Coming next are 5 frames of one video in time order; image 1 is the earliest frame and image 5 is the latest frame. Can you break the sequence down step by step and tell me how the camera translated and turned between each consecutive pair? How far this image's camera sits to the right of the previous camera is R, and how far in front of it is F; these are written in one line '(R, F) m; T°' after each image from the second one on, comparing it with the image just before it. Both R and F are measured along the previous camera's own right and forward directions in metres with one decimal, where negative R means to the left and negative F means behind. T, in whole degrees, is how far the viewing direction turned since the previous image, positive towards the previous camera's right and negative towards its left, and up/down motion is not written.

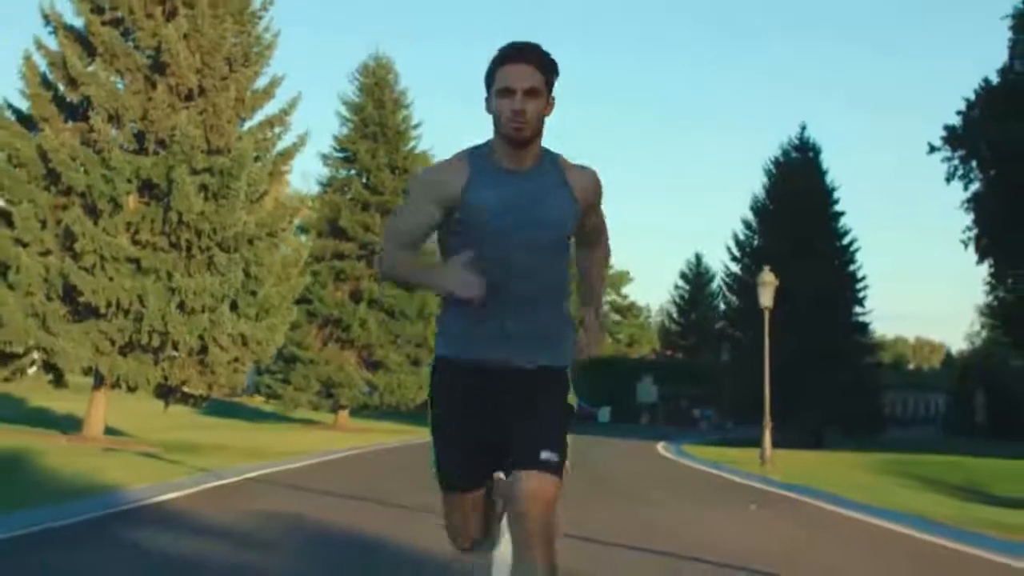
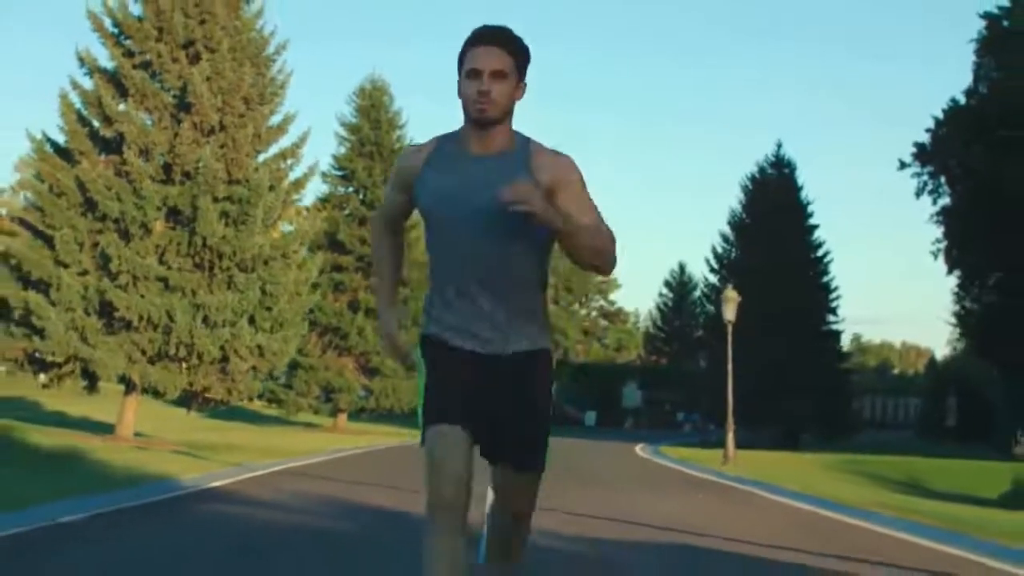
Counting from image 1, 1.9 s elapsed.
(0.0, -2.8) m; 0°
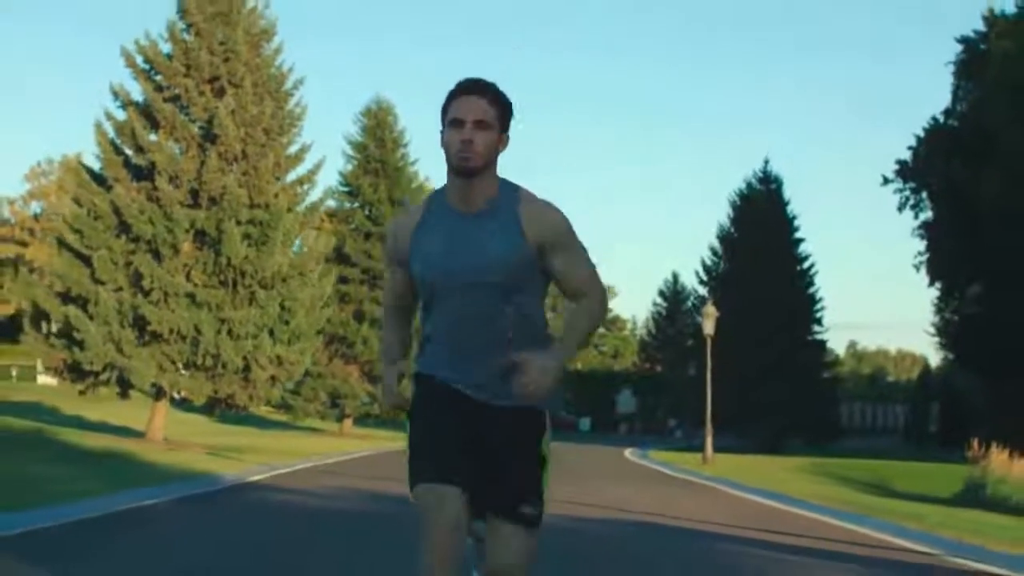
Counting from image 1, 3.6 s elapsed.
(0.0, -2.5) m; 0°
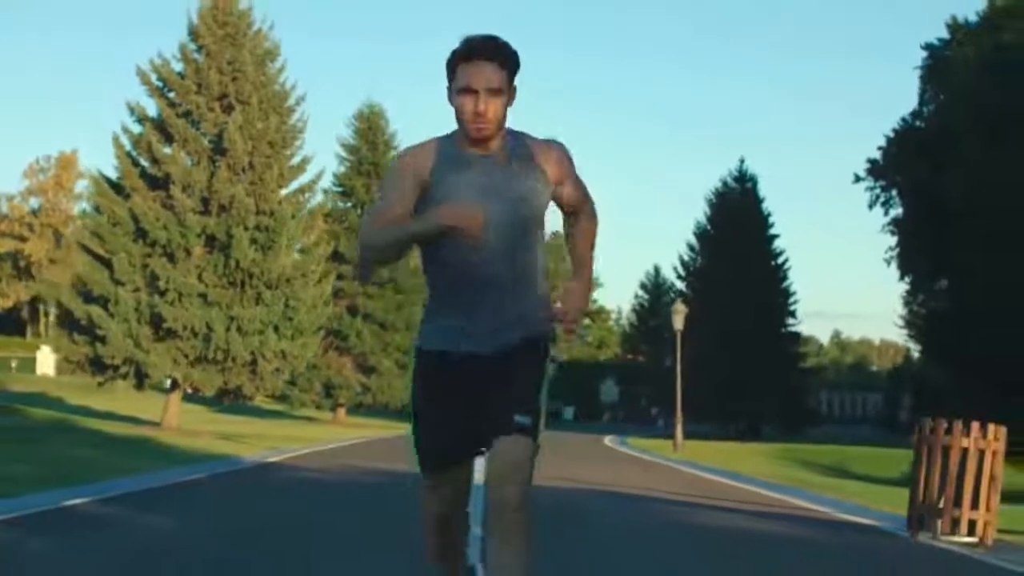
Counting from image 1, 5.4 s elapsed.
(0.0, -2.6) m; 0°
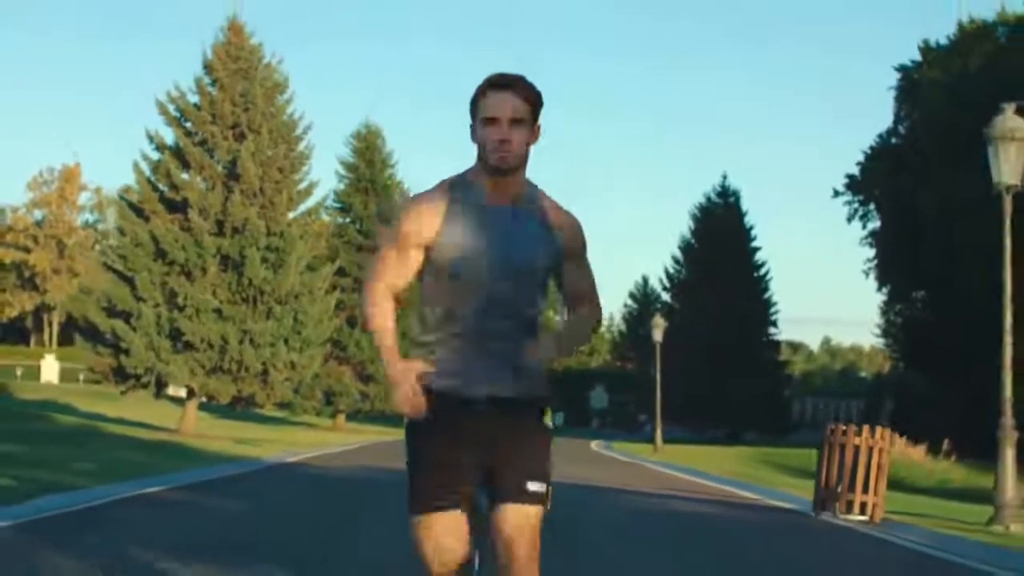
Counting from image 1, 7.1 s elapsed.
(0.0, -2.6) m; 0°
